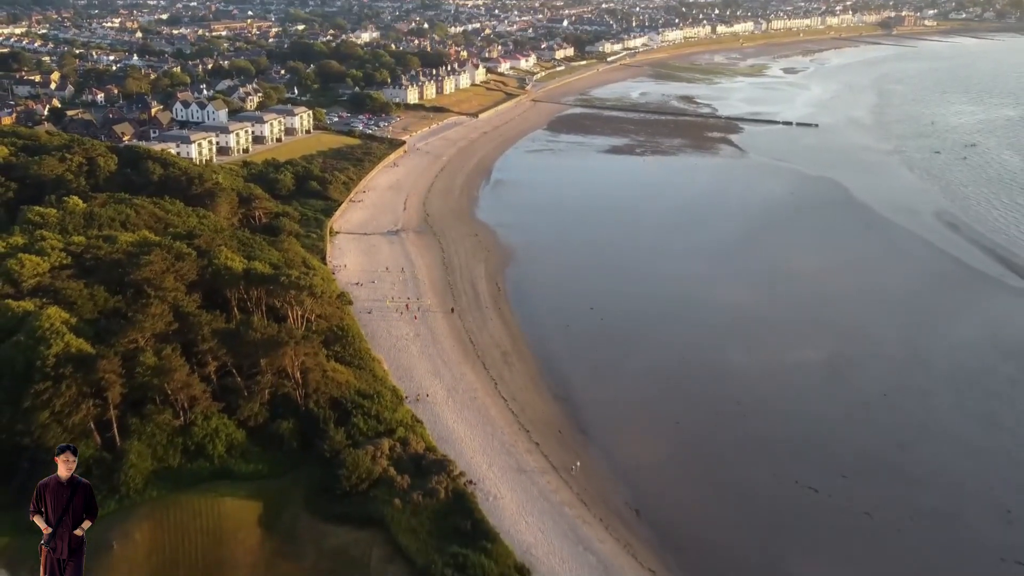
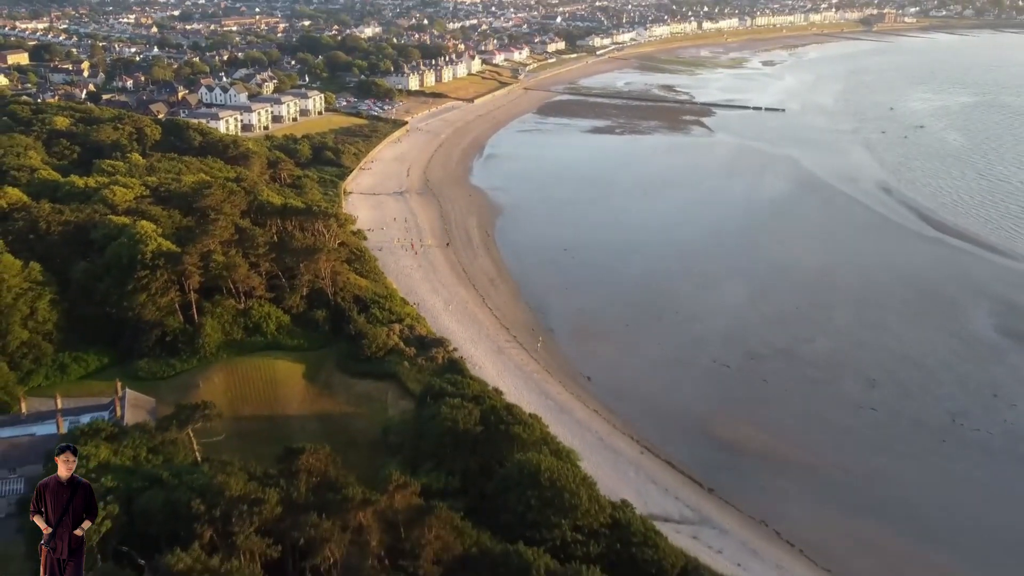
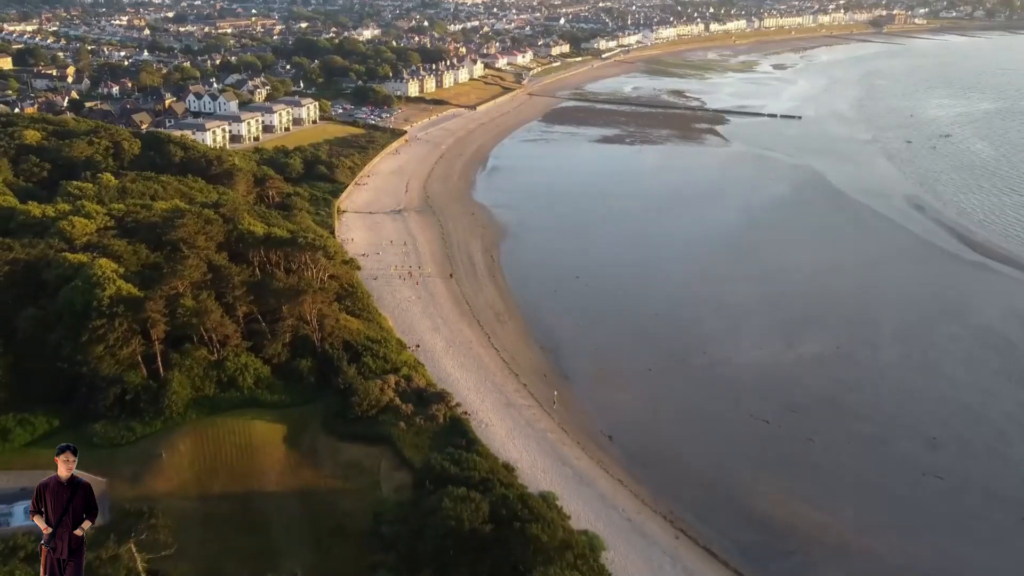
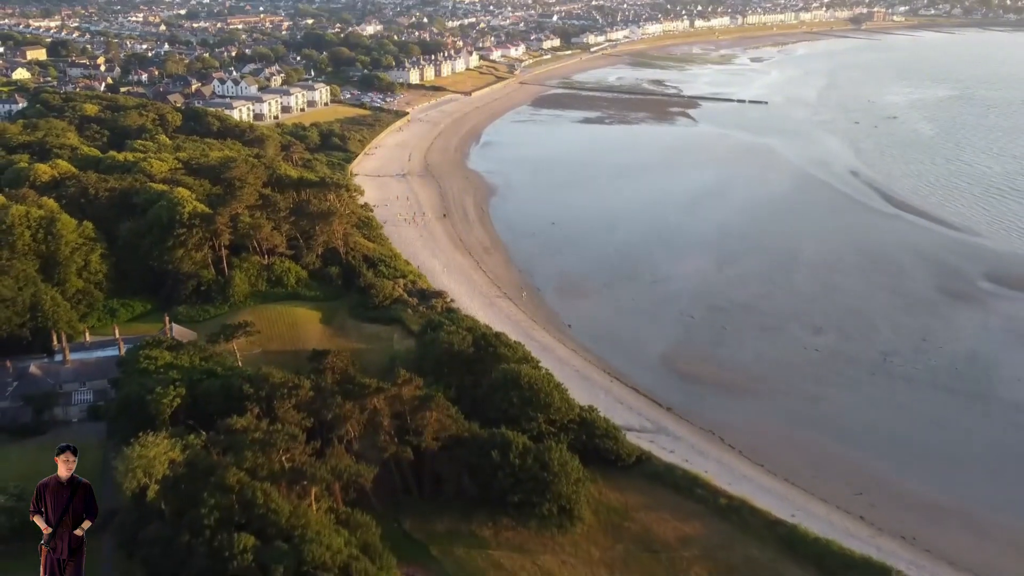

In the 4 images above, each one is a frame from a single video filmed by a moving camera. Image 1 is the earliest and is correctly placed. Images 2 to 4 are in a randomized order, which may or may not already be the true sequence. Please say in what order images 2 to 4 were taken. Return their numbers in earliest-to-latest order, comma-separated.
3, 2, 4
